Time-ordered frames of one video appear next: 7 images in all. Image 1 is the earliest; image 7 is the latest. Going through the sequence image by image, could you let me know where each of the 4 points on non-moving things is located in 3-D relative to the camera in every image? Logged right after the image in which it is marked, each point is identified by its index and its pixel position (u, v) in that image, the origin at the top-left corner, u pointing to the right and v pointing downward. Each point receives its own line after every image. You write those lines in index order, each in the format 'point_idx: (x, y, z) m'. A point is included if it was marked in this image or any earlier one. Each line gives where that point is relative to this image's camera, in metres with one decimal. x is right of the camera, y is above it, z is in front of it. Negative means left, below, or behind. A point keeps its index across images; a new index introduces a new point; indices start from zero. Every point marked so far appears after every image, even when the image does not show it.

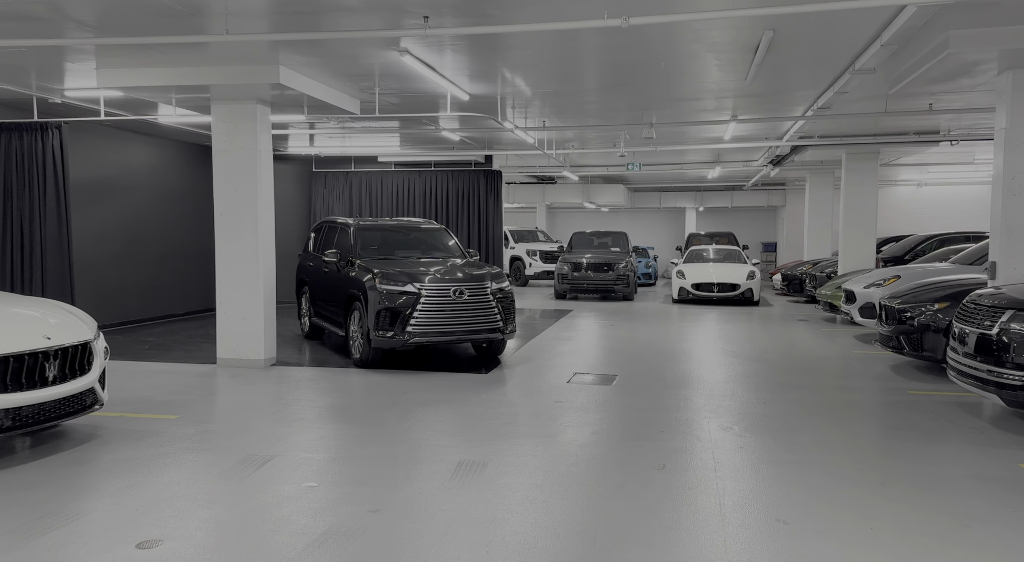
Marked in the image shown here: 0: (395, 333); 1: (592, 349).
0: (-1.3, -0.5, +9.3) m
1: (+1.1, -0.9, +11.6) m
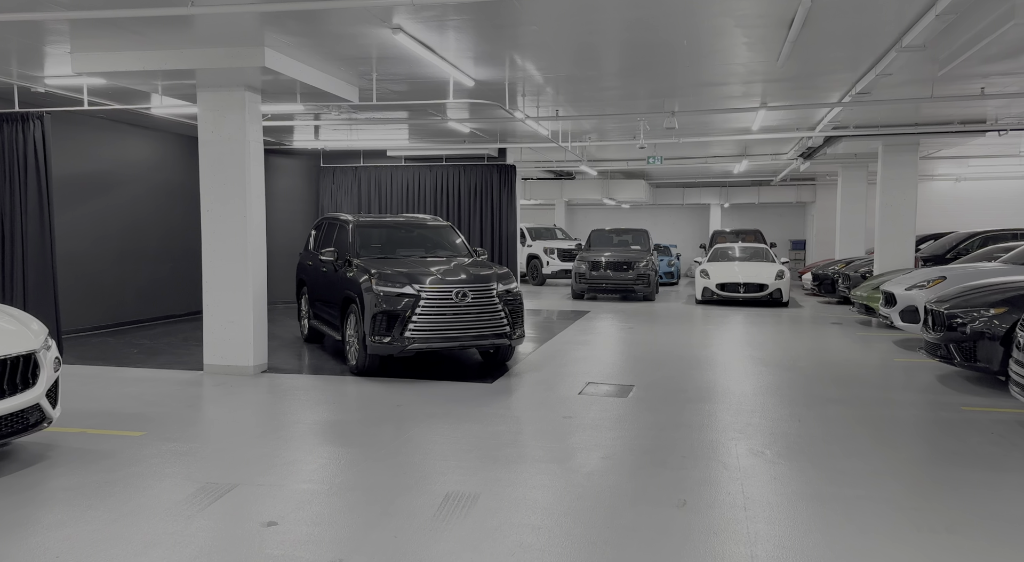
0: (-1.2, -0.6, +8.5) m
1: (+1.2, -0.9, +10.8) m
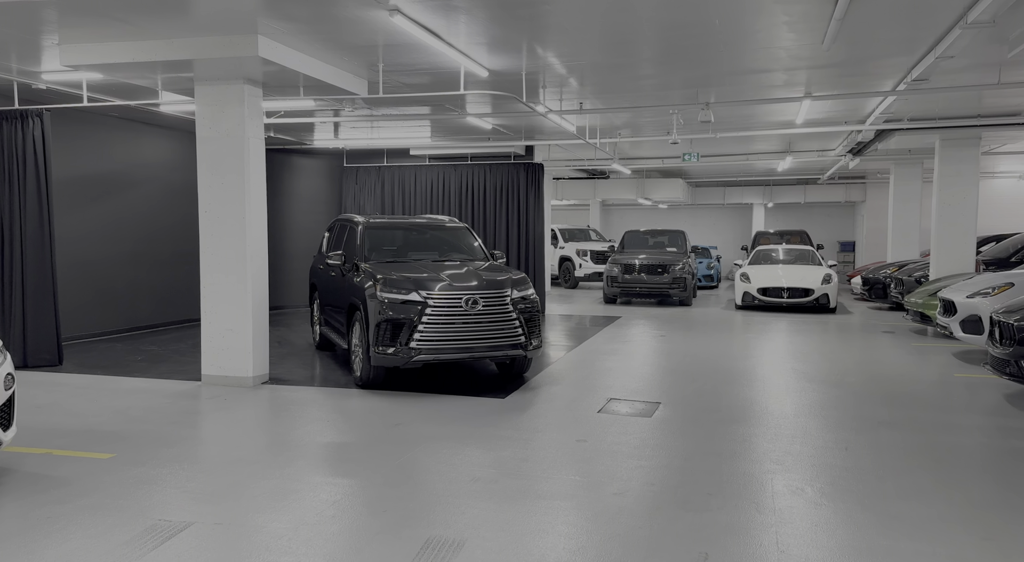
0: (-1.0, -0.6, +7.9) m
1: (+1.5, -1.0, +10.0) m
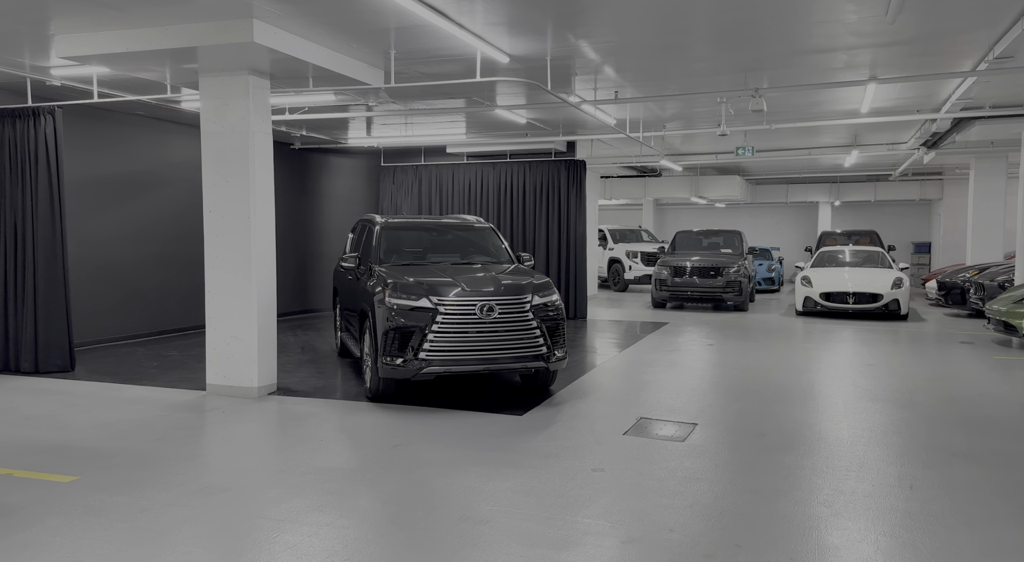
0: (-0.9, -0.7, +7.2) m
1: (+1.8, -1.0, +9.2) m
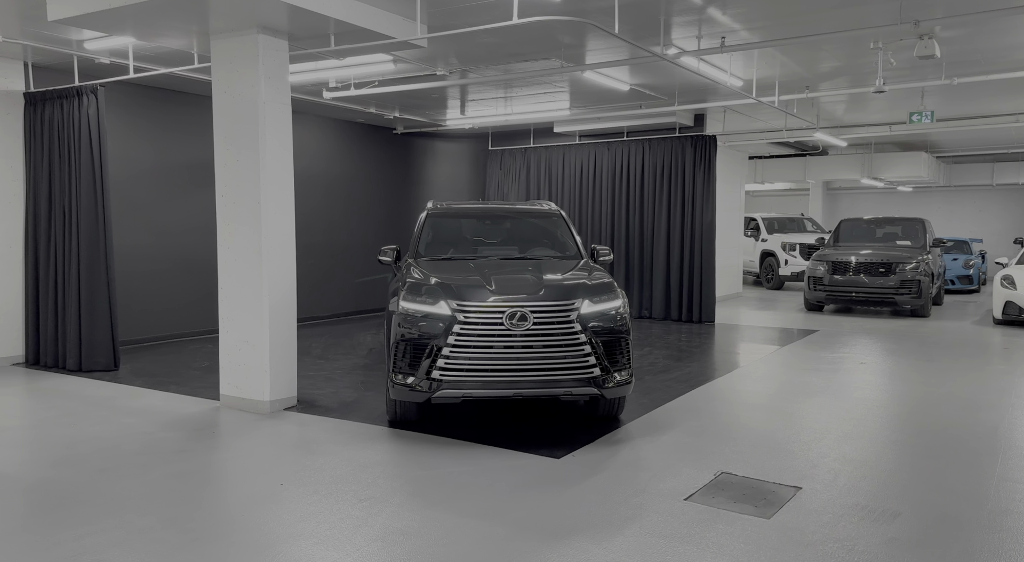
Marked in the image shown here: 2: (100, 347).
0: (-0.6, -0.7, +5.7) m
1: (+2.4, -1.0, +7.0) m
2: (-4.0, -0.6, +8.5) m
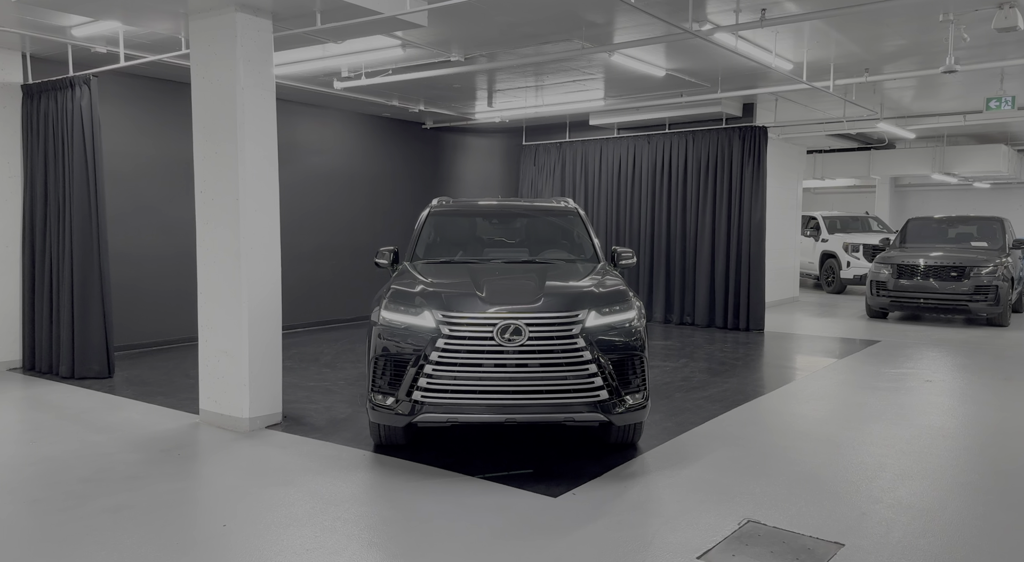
0: (-0.6, -0.7, +5.0) m
1: (+2.5, -1.1, +6.1) m
2: (-3.8, -0.7, +8.0) m
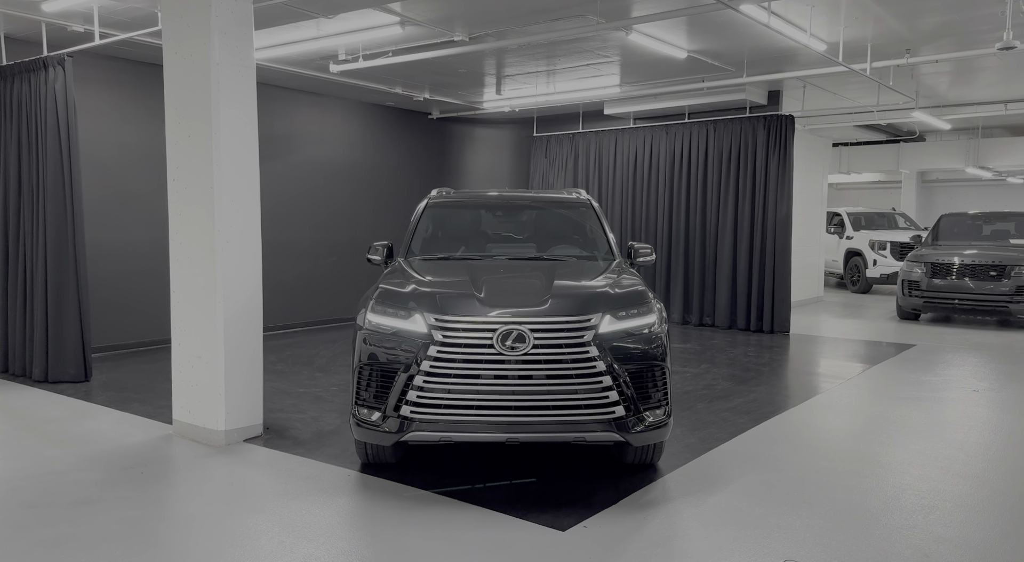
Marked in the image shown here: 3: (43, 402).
0: (-0.6, -0.7, +4.3) m
1: (+2.5, -1.1, +5.4) m
2: (-3.7, -0.6, +7.4) m
3: (-3.6, -0.9, +6.7) m
